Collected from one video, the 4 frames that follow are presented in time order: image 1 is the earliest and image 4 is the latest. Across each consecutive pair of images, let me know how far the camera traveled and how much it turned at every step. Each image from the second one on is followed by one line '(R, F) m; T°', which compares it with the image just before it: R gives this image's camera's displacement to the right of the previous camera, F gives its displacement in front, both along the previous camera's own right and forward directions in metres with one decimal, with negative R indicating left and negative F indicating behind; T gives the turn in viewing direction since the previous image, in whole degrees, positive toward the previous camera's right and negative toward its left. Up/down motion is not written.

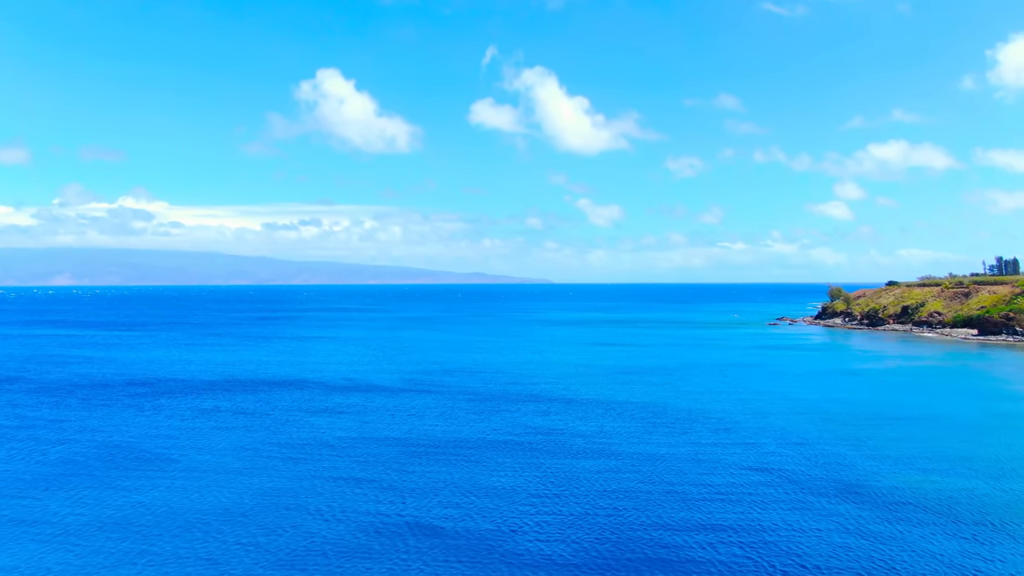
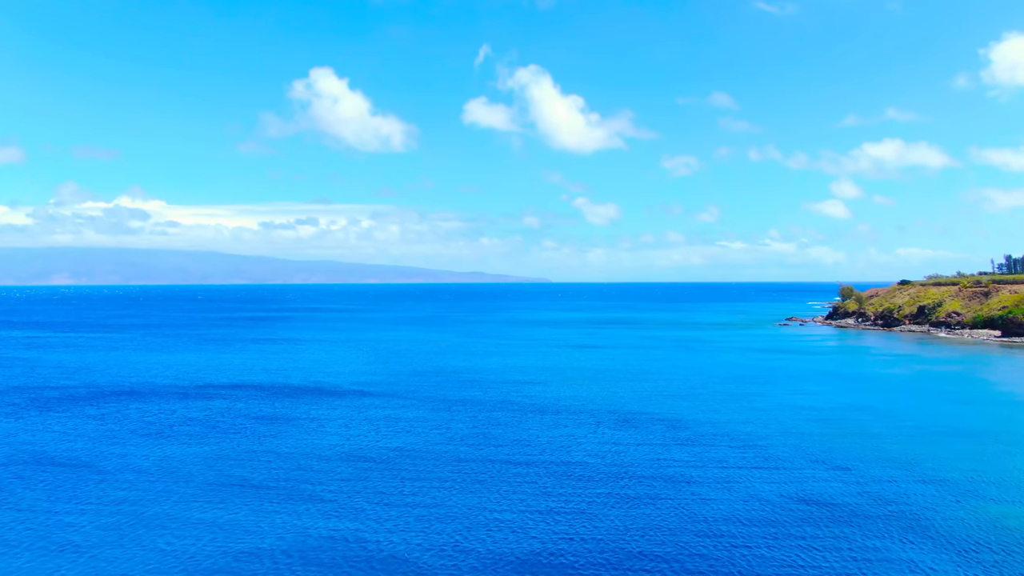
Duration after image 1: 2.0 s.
(-0.3, +1.4) m; 0°
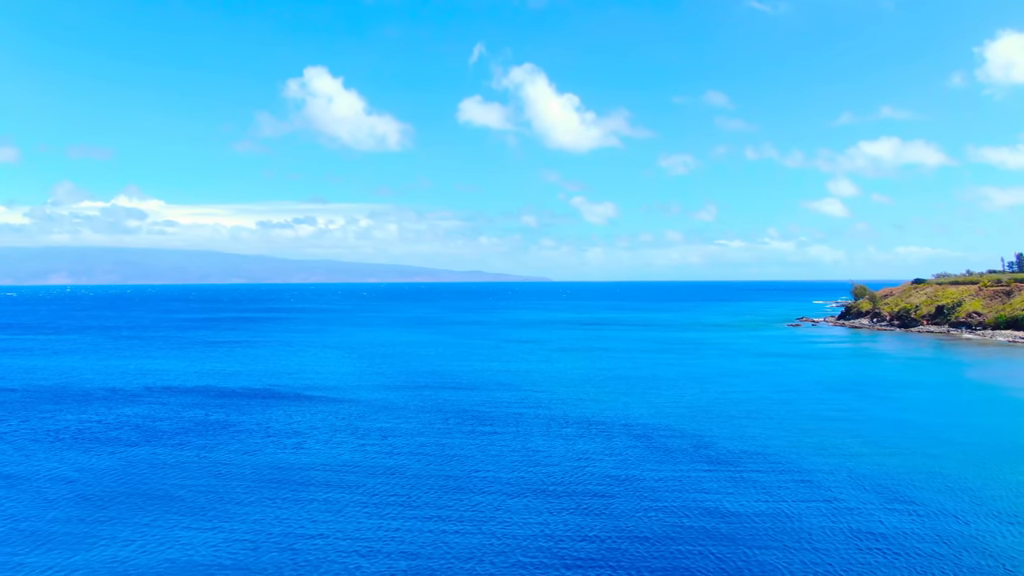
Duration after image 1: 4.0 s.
(-0.4, +1.3) m; 0°
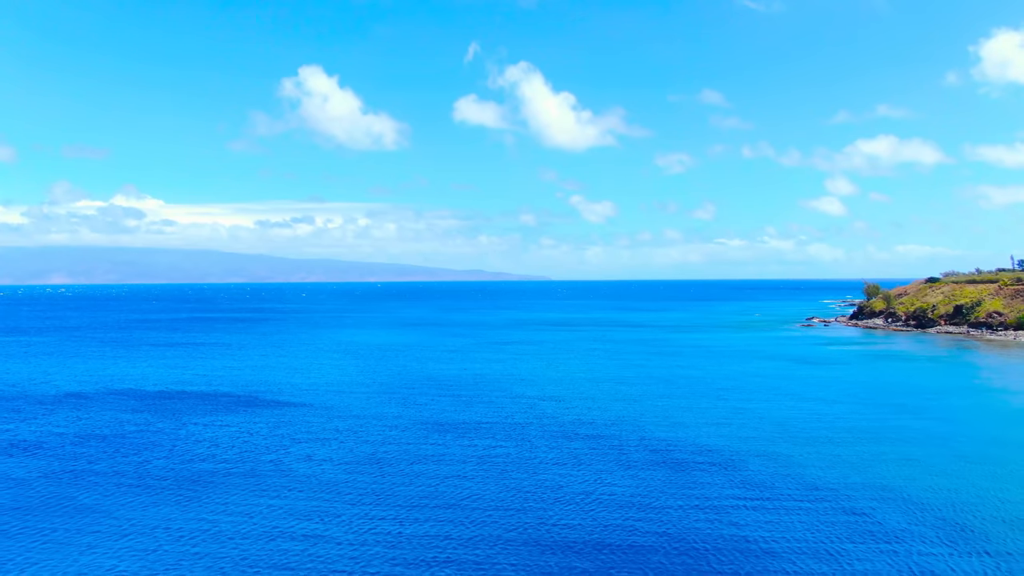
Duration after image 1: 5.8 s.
(-0.4, +1.2) m; 0°
